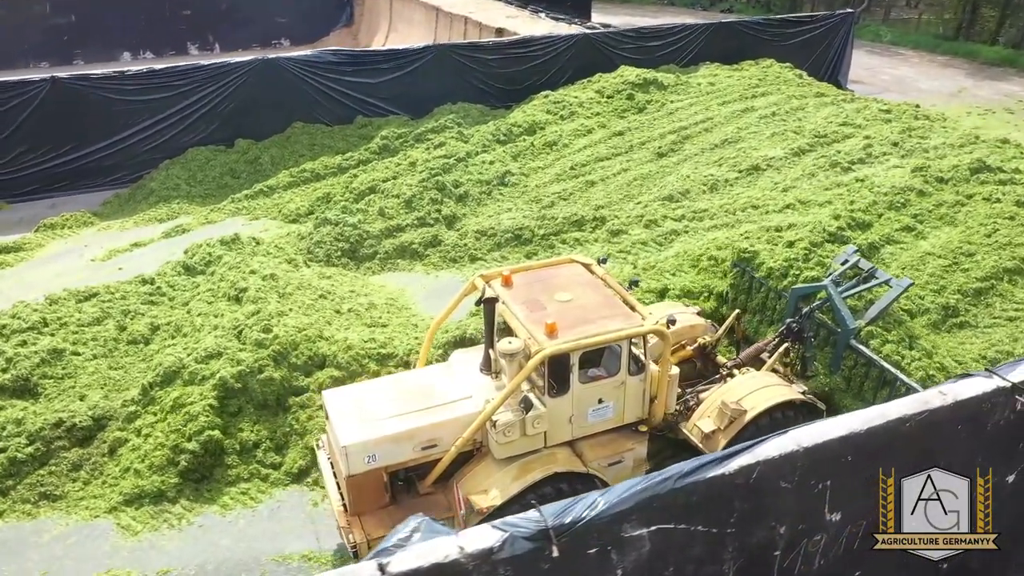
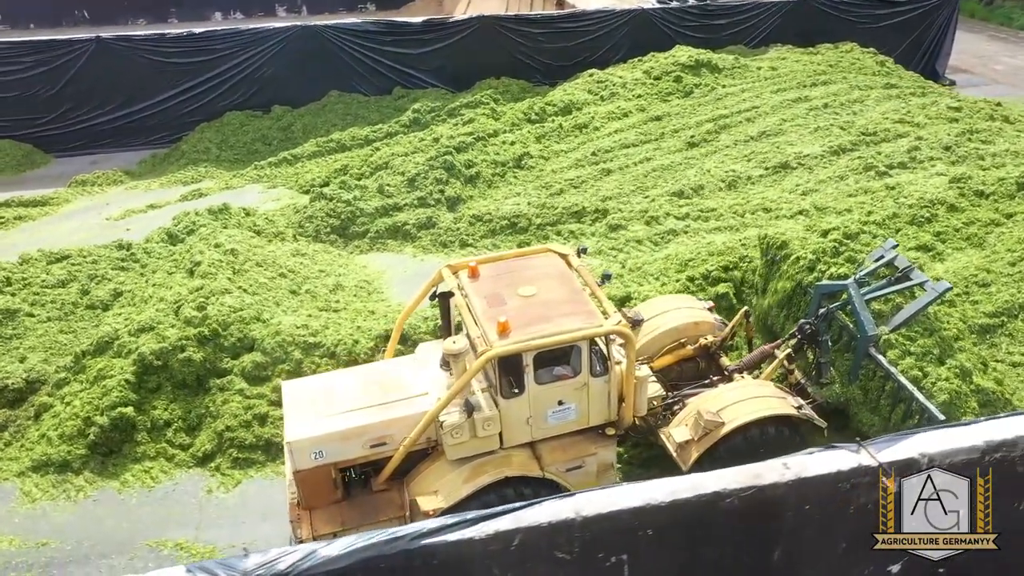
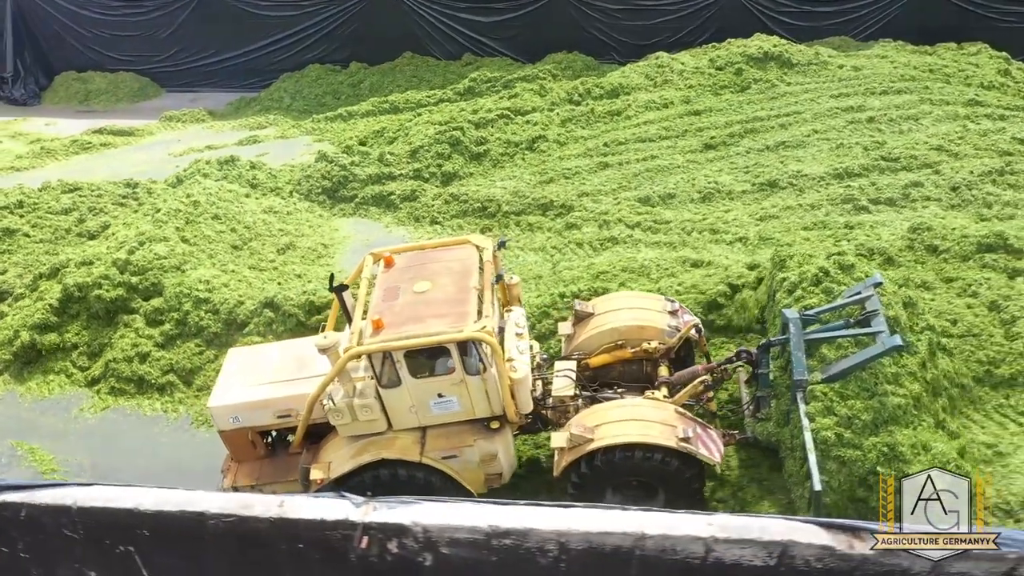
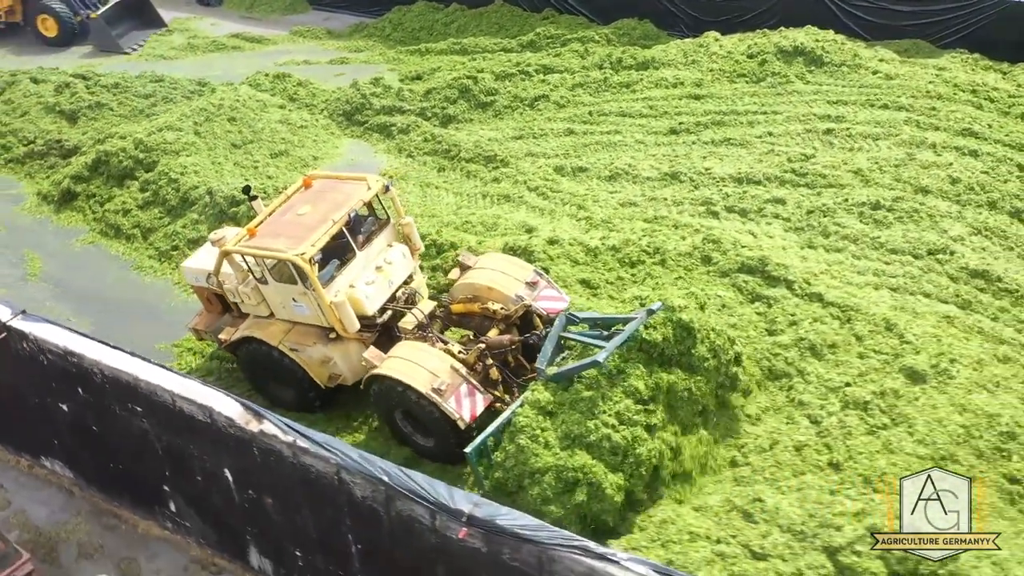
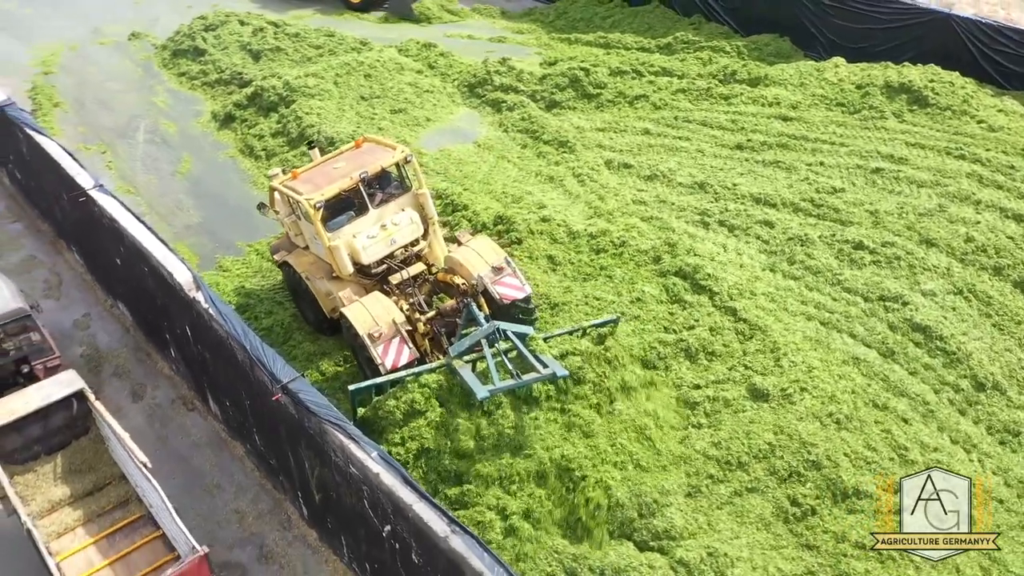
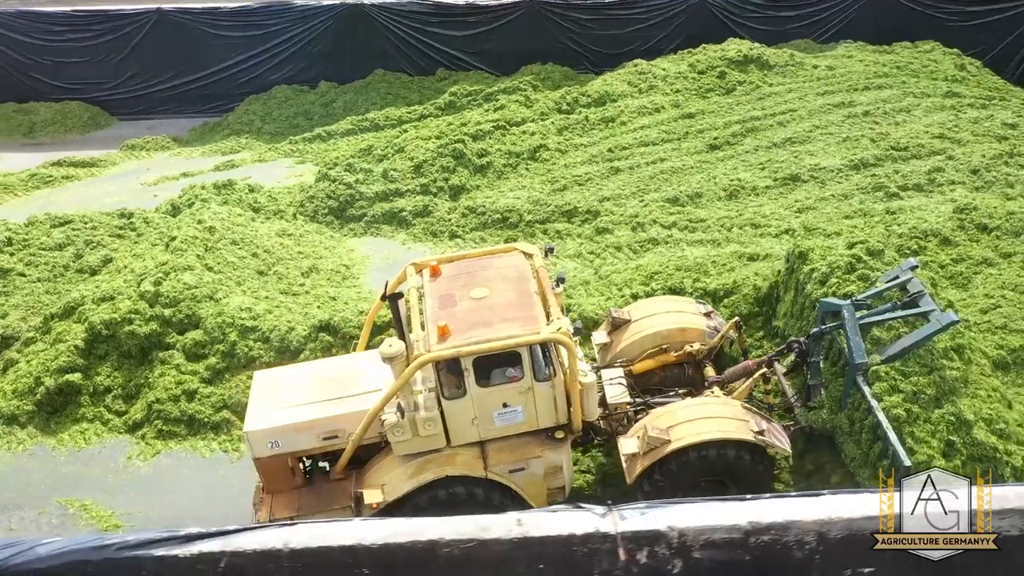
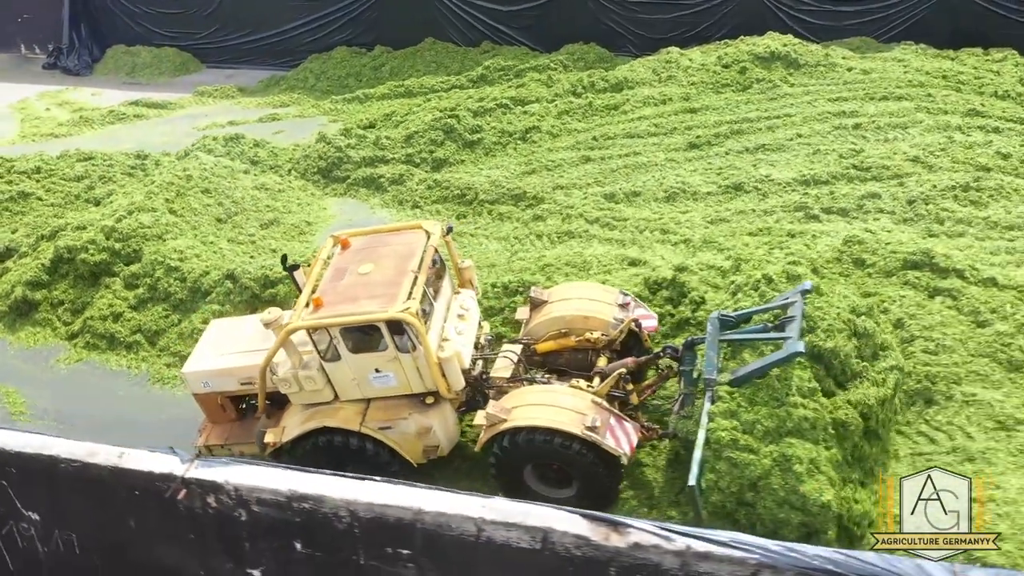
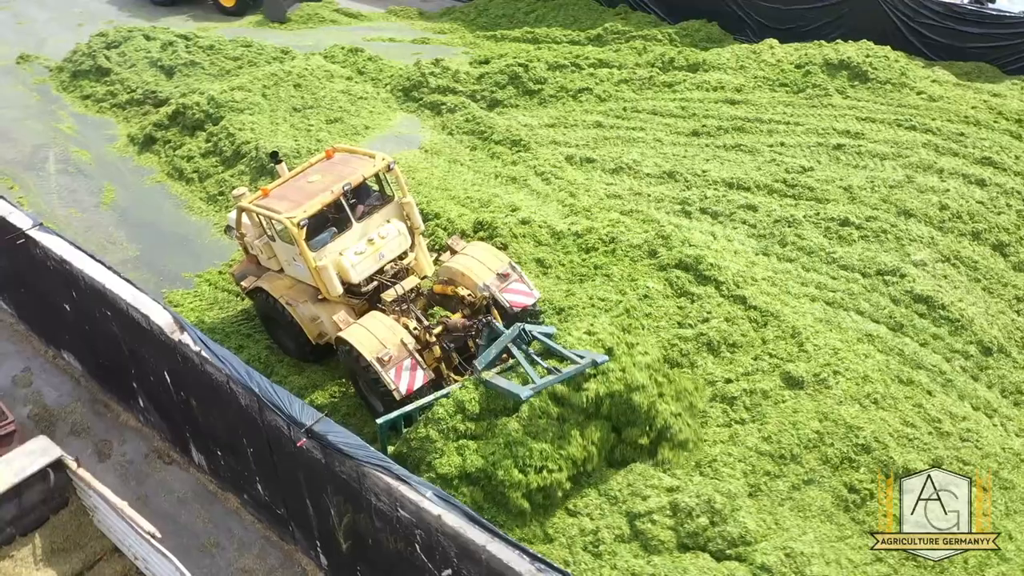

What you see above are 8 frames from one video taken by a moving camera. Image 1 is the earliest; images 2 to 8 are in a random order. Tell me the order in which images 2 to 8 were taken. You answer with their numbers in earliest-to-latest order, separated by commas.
2, 6, 3, 7, 4, 8, 5
